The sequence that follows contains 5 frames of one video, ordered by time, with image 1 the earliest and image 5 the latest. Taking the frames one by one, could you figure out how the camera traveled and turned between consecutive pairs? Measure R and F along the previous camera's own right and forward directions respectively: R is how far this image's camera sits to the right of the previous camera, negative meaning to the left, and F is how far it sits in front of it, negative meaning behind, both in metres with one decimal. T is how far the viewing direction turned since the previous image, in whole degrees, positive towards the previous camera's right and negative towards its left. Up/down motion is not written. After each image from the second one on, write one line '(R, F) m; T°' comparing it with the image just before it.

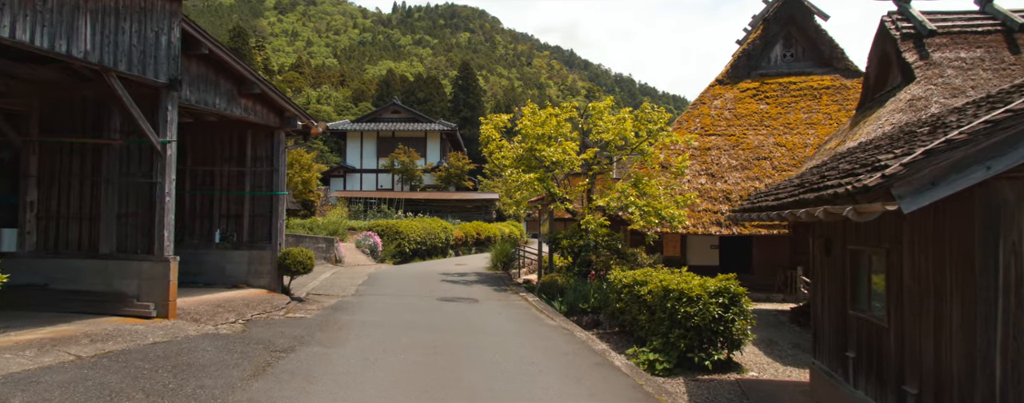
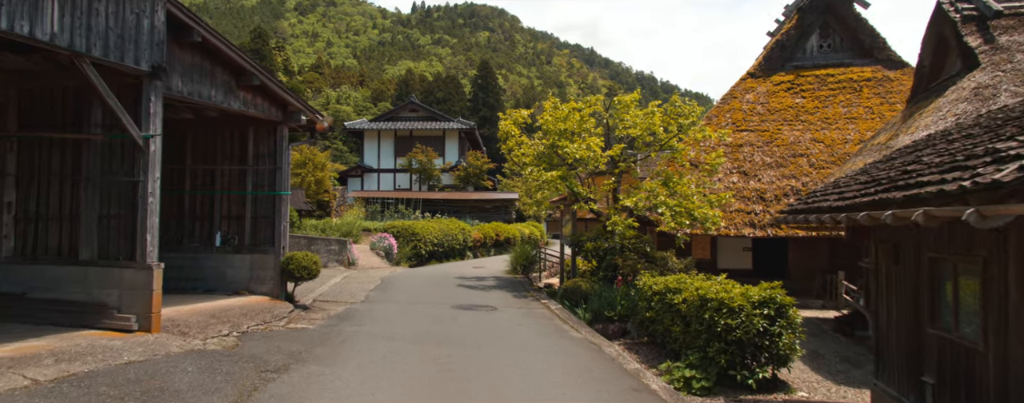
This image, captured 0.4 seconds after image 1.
(0.0, +0.8) m; -2°
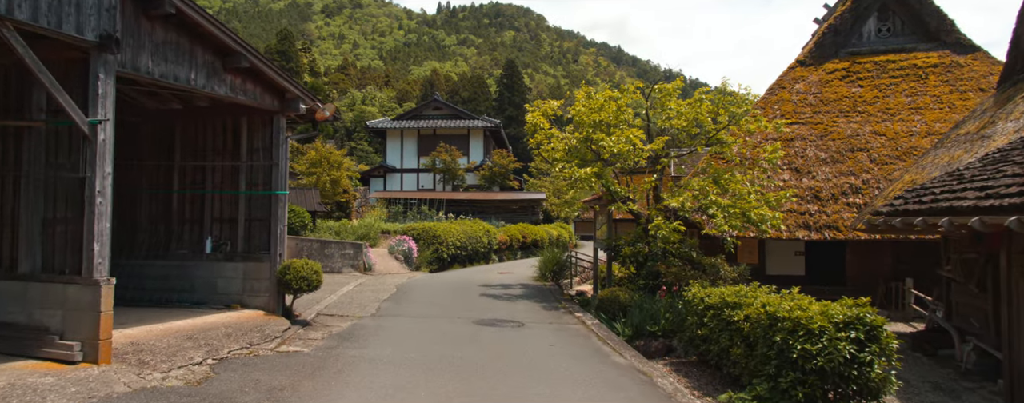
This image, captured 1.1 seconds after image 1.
(-0.1, +1.2) m; -3°
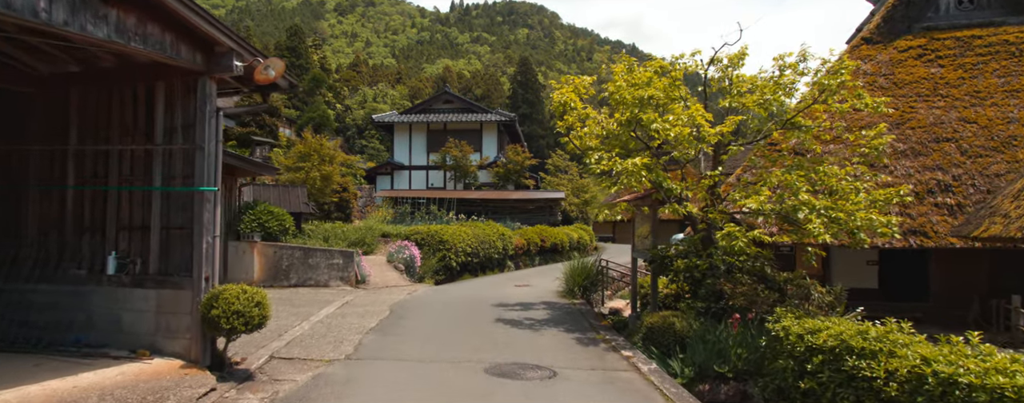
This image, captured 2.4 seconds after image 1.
(-0.1, +2.3) m; -1°
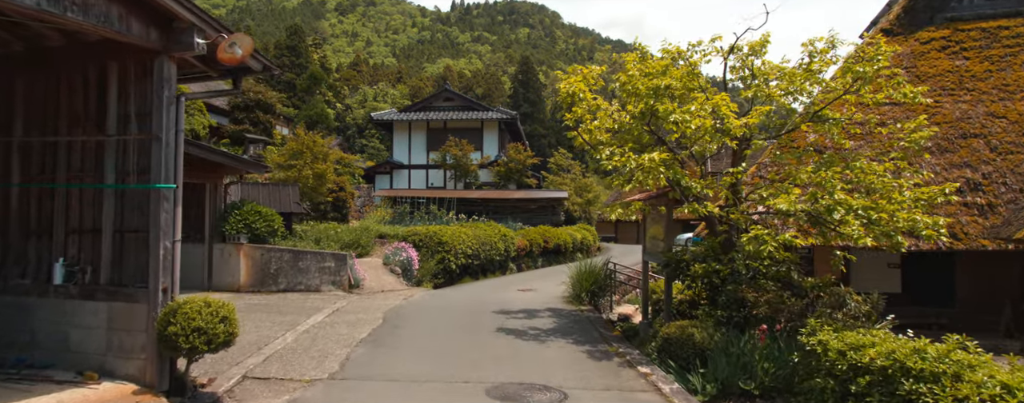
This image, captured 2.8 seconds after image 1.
(0.0, +0.7) m; 0°
